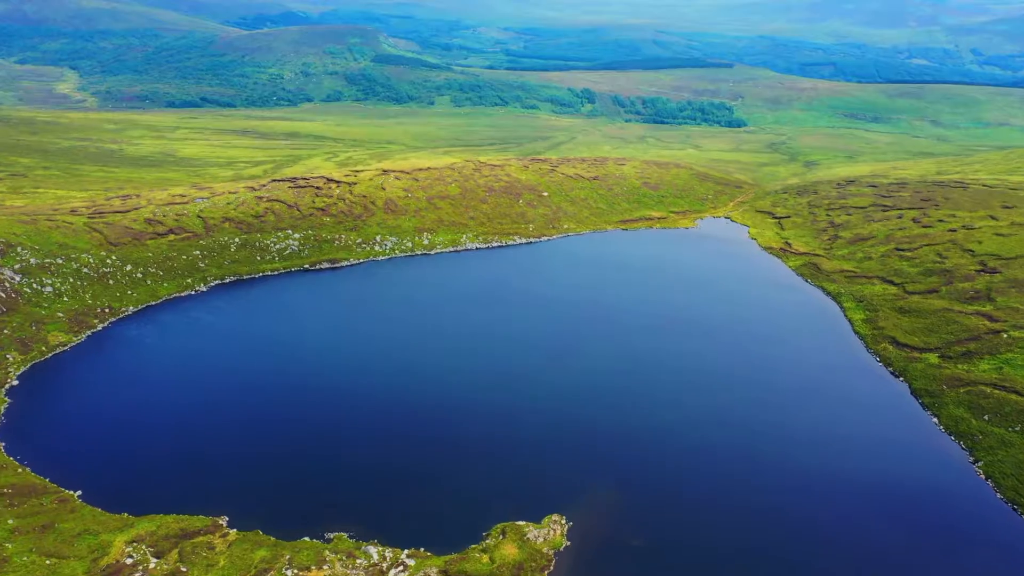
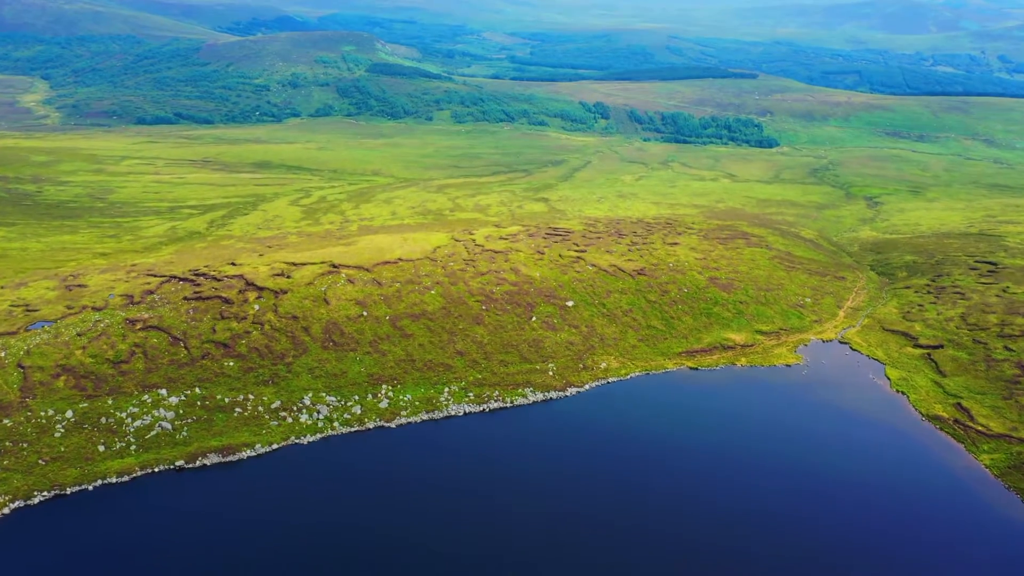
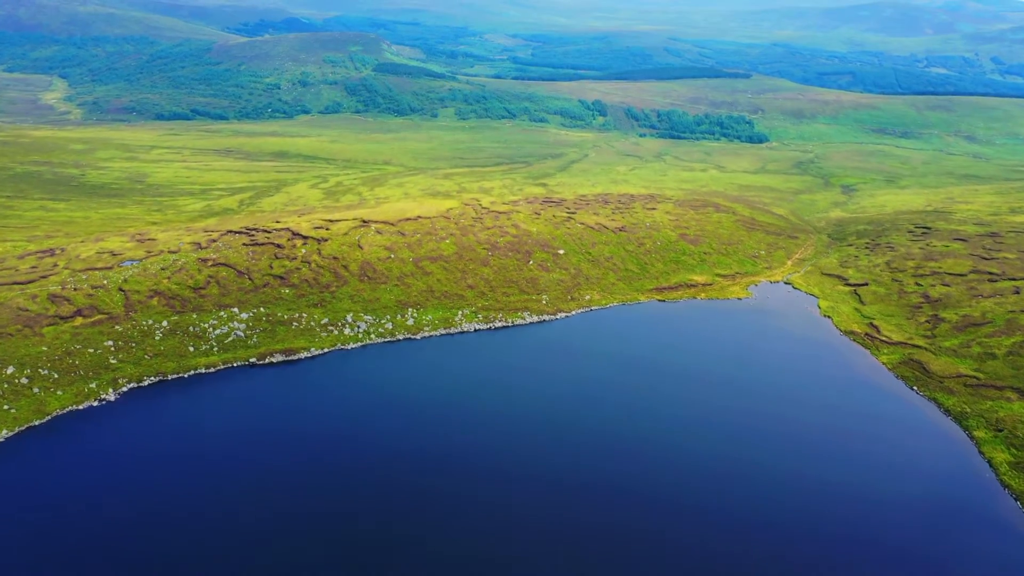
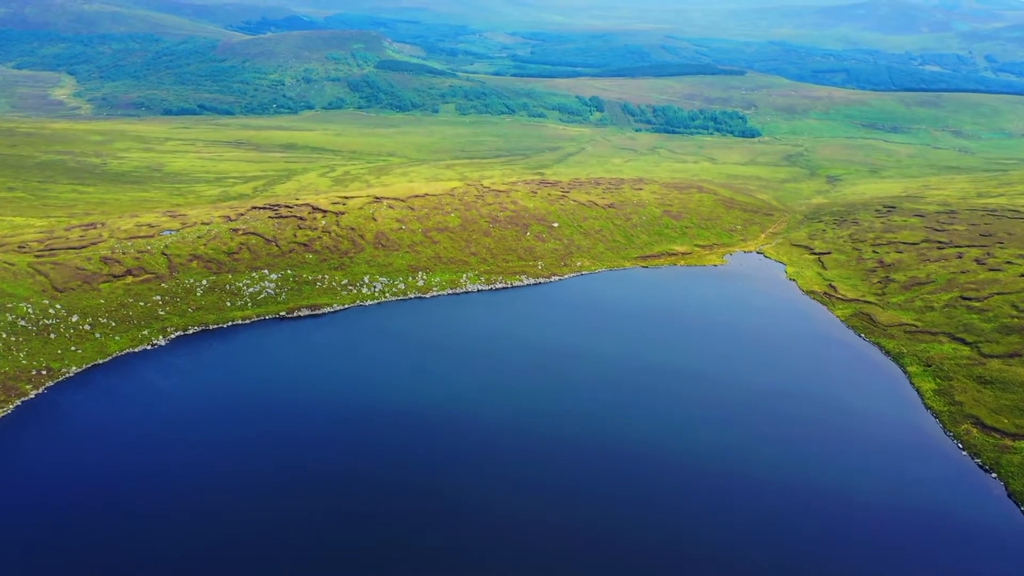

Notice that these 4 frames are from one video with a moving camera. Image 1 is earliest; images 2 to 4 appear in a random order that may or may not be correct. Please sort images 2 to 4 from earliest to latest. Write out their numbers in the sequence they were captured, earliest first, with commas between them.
4, 3, 2
